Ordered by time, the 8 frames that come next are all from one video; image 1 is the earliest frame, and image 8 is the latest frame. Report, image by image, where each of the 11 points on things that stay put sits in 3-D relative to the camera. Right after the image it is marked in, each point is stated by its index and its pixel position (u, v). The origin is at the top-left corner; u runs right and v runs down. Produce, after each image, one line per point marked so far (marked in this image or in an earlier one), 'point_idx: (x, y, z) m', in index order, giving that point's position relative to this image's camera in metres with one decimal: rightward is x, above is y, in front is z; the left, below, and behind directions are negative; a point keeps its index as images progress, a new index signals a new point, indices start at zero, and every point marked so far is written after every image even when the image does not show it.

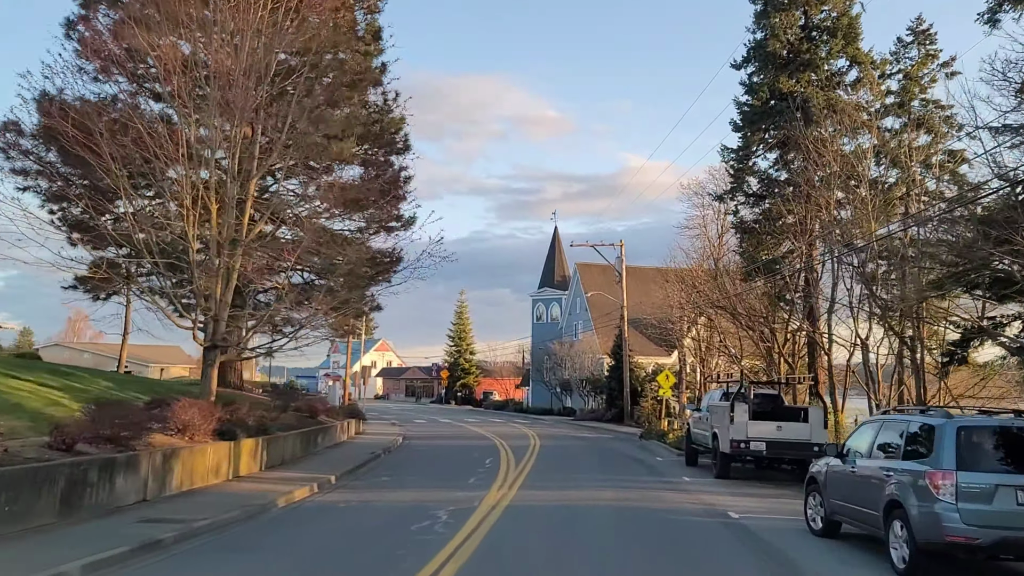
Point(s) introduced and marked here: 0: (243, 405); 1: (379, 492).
0: (-5.5, -2.4, +16.5) m
1: (-2.2, -3.4, +13.3) m
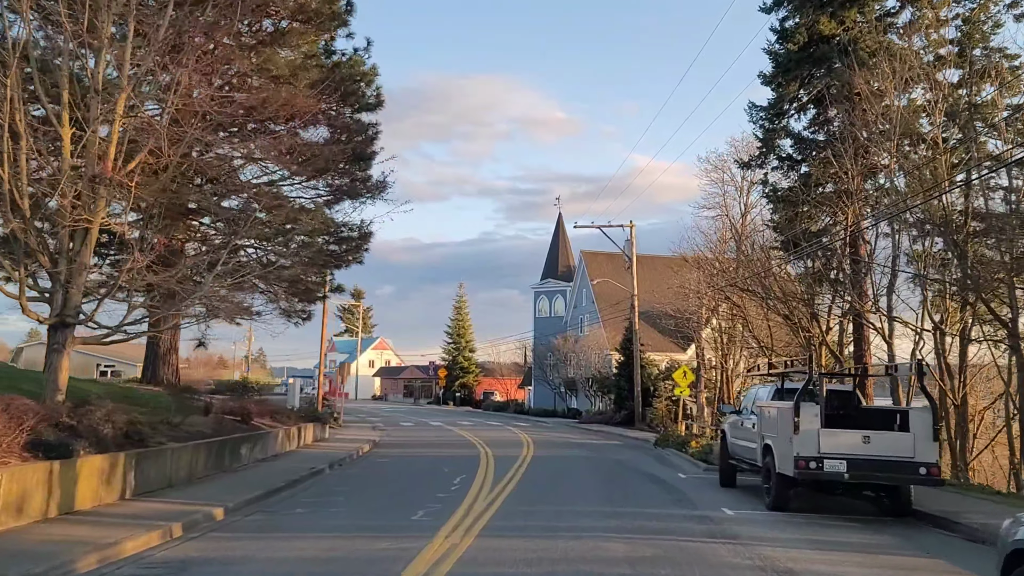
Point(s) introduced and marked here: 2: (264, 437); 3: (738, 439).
0: (-5.9, -1.7, +12.0) m
1: (-2.6, -2.7, +8.8) m
2: (-5.3, -3.2, +17.3) m
3: (+3.7, -2.5, +13.4) m
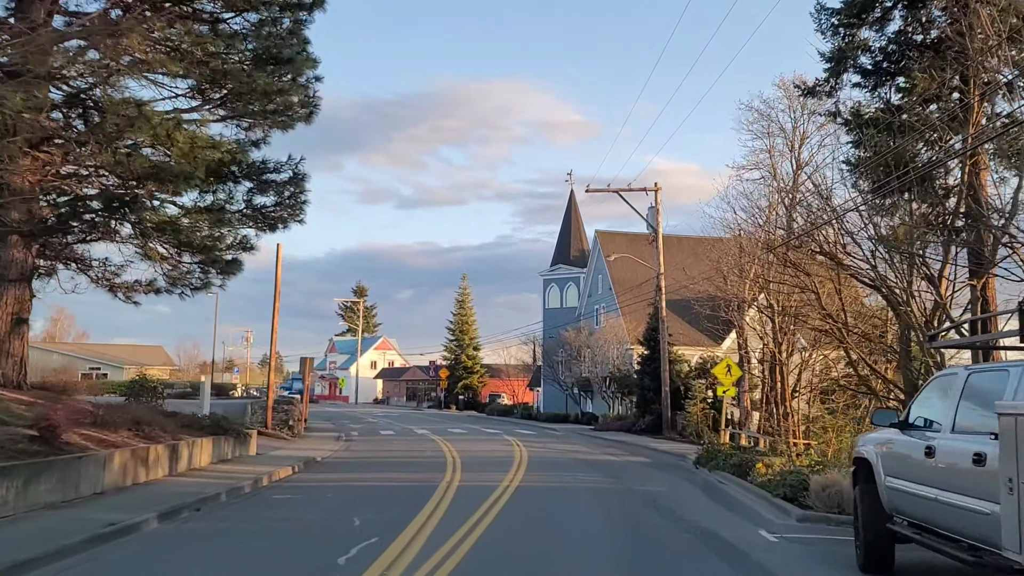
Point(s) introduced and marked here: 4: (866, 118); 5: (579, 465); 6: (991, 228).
0: (-6.5, -0.8, +5.2) m
1: (-3.3, -1.8, +1.9) m
2: (-5.8, -2.3, +10.5) m
3: (+3.2, -1.5, +6.4) m
4: (+8.7, +4.1, +19.8) m
5: (+1.6, -4.1, +18.9) m
6: (+9.6, +1.2, +15.9) m
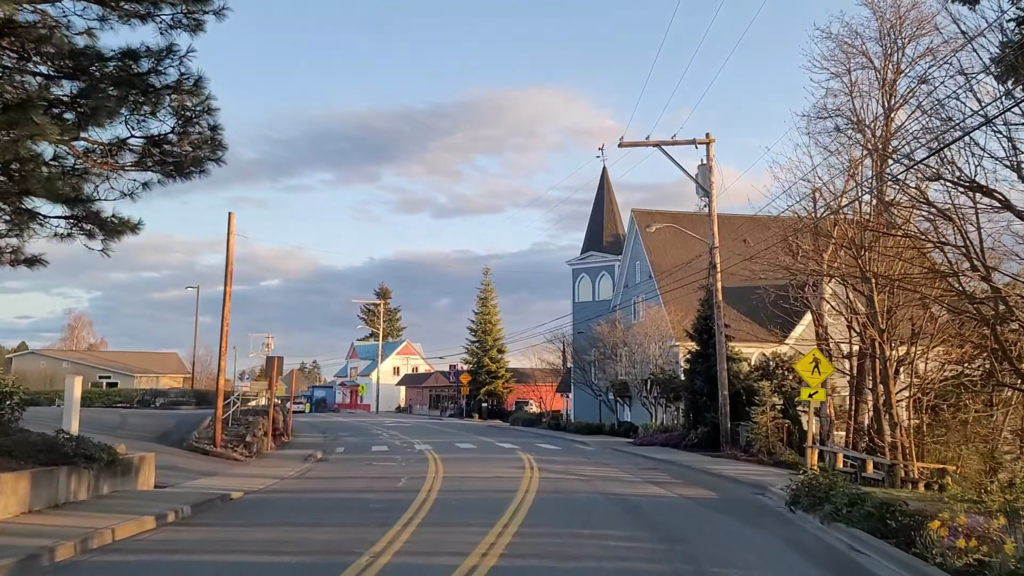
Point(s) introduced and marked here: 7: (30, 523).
0: (-7.2, -0.1, -0.7) m
1: (-4.1, -0.9, -4.2) m
2: (-6.2, -1.6, +4.5) m
3: (+2.5, -0.7, 0.0) m
4: (+8.6, +4.9, +13.2) m
5: (+1.5, -3.4, +12.5) m
6: (+9.4, +2.0, +9.2) m
7: (-5.9, -2.8, +9.8) m
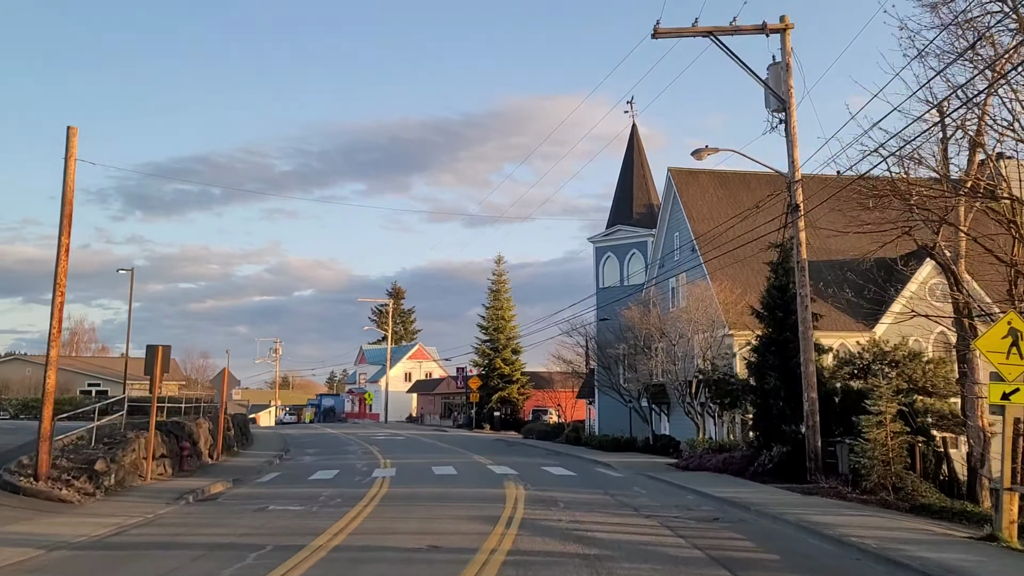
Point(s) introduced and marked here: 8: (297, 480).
0: (-8.5, +1.1, -8.3) m
1: (-5.6, +0.3, -11.9) m
2: (-7.3, -0.5, -3.1) m
3: (+1.3, +0.6, -7.9) m
4: (+7.8, +6.1, +5.0) m
5: (+0.8, -2.3, +4.6) m
6: (+8.4, +3.2, +1.0) m
7: (-6.7, -1.8, +2.1) m
8: (-5.3, -4.7, +19.8) m
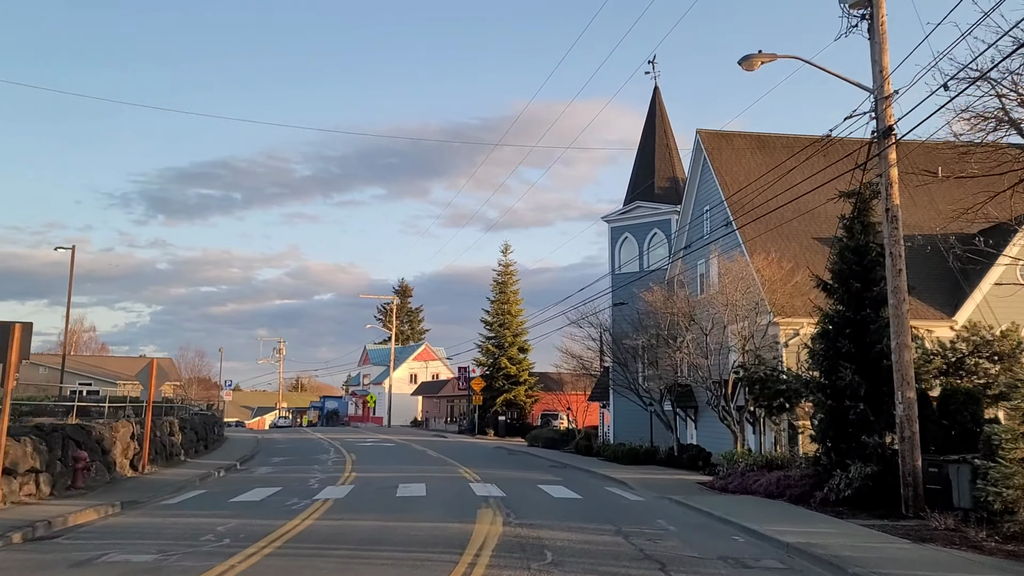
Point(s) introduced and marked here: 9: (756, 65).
0: (-9.4, +1.9, -12.8) m
1: (-6.6, +1.1, -16.4) m
2: (-8.1, +0.4, -7.6) m
3: (+0.4, +1.4, -12.6) m
4: (+7.2, +6.8, +0.2) m
5: (+0.1, -1.6, -0.1) m
6: (+7.7, +4.0, -3.8) m
7: (-7.4, -1.0, -2.4) m
8: (-5.6, -4.0, +15.2) m
9: (+3.9, +3.5, +12.8) m
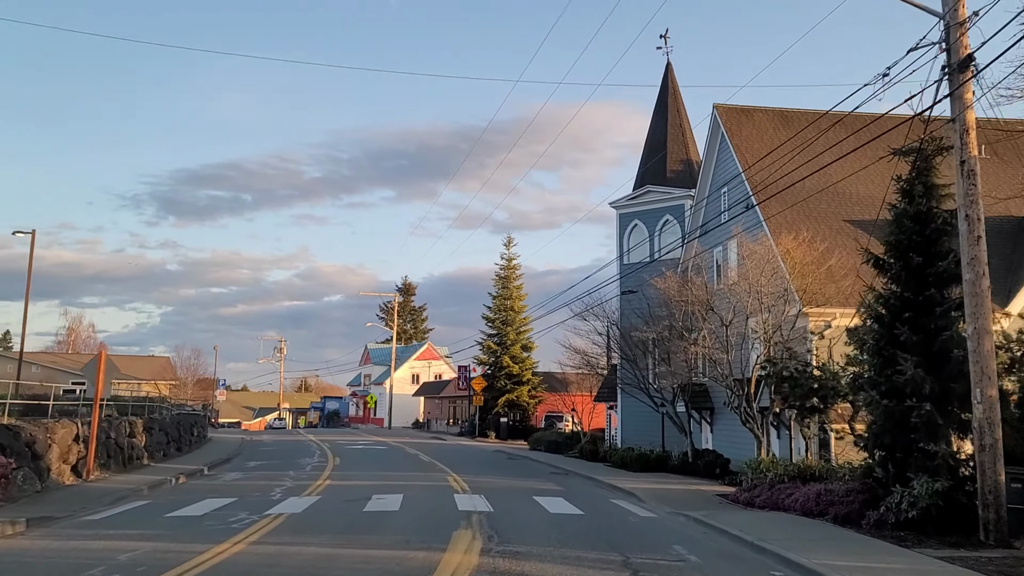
0: (-9.9, +2.4, -15.0) m
1: (-7.1, +1.6, -18.7) m
2: (-8.5, +0.8, -9.9) m
3: (-0.1, +1.8, -15.0) m
4: (+6.9, +7.2, -2.2) m
5: (-0.2, -1.2, -2.5) m
6: (+7.4, +4.4, -6.3) m
7: (-7.8, -0.6, -4.7) m
8: (-5.8, -3.6, +12.9) m
9: (+3.7, +3.9, +10.5) m
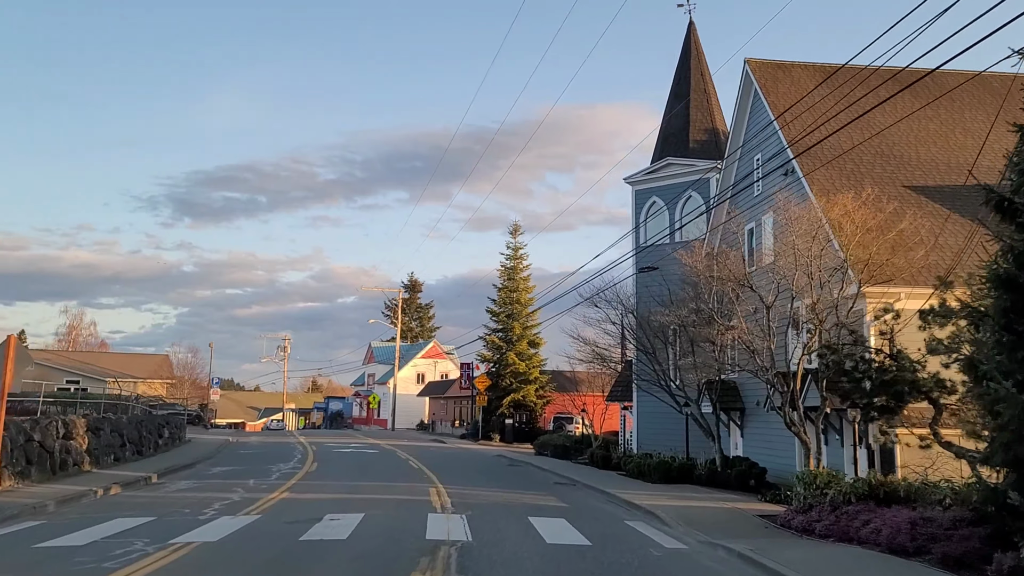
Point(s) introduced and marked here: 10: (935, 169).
0: (-10.5, +3.0, -18.1) m
1: (-7.8, +2.2, -21.8) m
2: (-9.1, +1.4, -12.9) m
3: (-0.8, +2.4, -18.2) m
4: (+6.5, +7.7, -5.5) m
5: (-0.7, -0.6, -5.7) m
6: (+6.9, +4.9, -9.5) m
7: (-8.3, 0.0, -7.8) m
8: (-6.0, -3.1, +9.8) m
9: (+3.5, +4.4, +7.2) m
10: (+9.4, +2.7, +18.1) m
